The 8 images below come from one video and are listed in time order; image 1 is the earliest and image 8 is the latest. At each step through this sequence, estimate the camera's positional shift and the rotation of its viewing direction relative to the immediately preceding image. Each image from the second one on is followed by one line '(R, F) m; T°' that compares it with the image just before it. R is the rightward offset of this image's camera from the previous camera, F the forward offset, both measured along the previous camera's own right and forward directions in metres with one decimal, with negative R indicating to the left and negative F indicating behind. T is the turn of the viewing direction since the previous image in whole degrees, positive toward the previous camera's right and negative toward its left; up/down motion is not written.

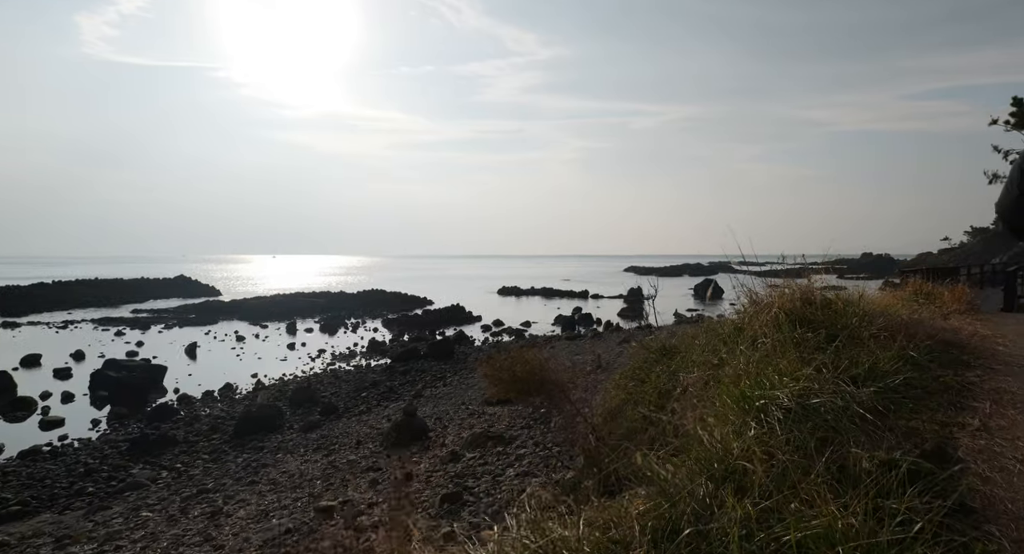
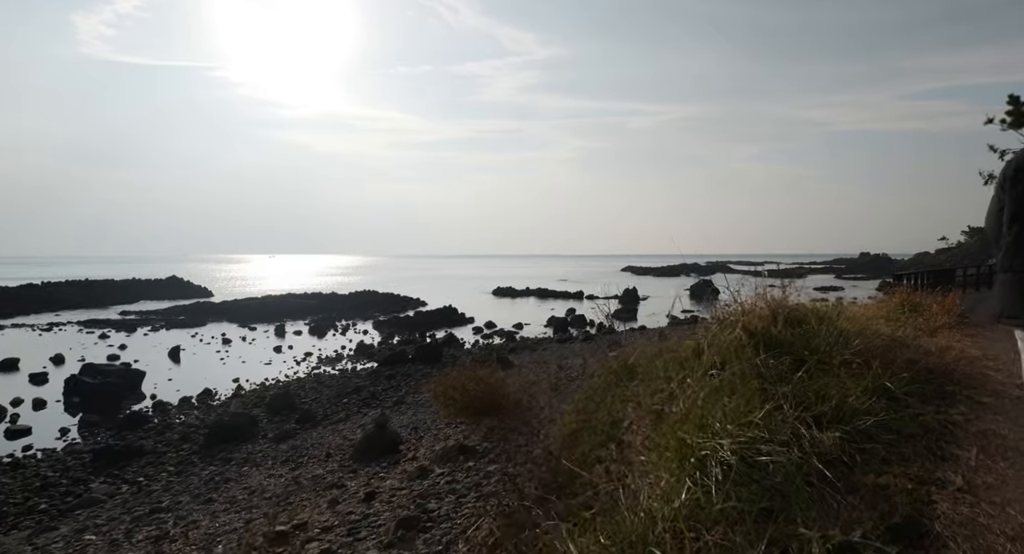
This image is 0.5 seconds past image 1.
(+0.3, +0.4) m; 0°
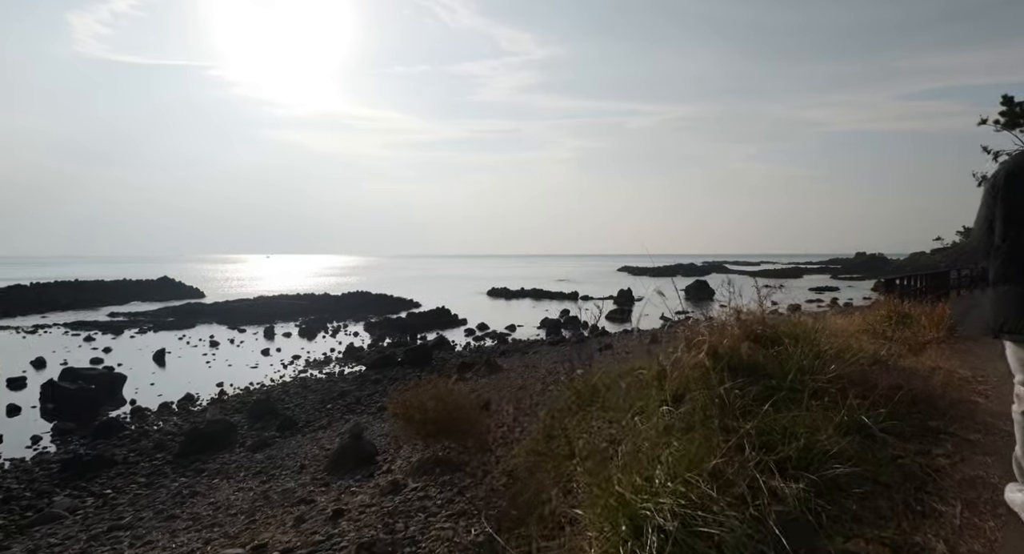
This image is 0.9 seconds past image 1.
(+0.2, +0.3) m; 0°
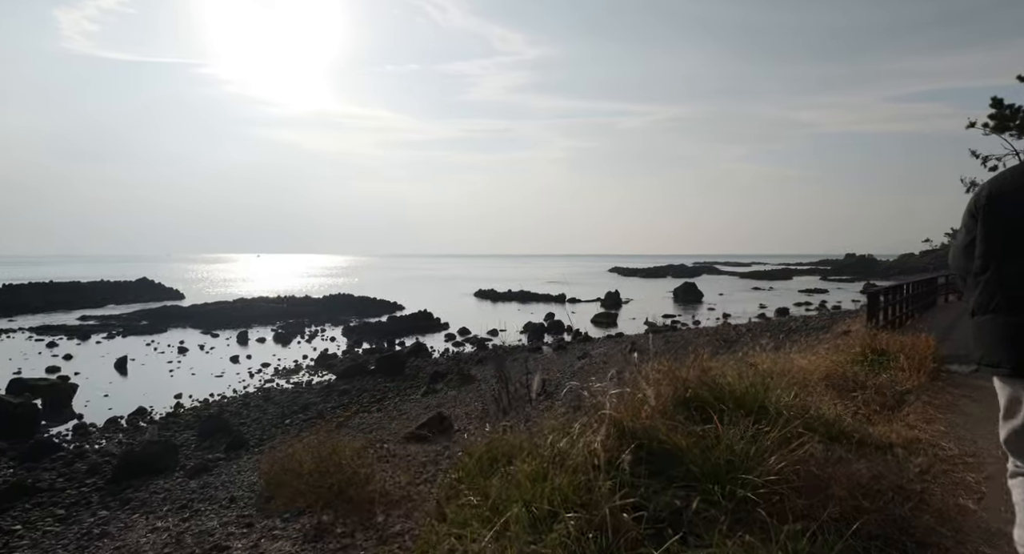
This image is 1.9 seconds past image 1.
(+0.5, +0.7) m; +1°
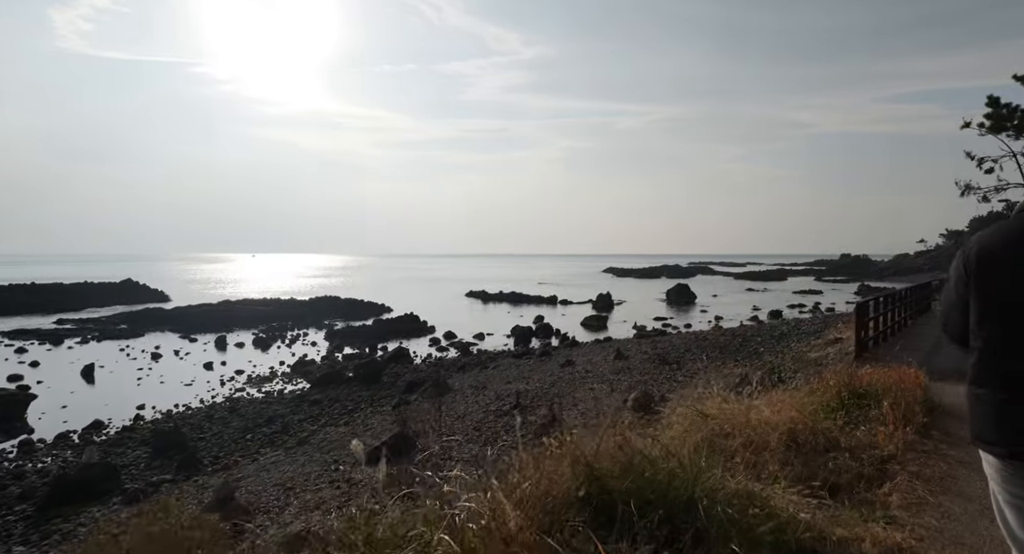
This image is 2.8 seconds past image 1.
(+0.5, +0.7) m; 0°
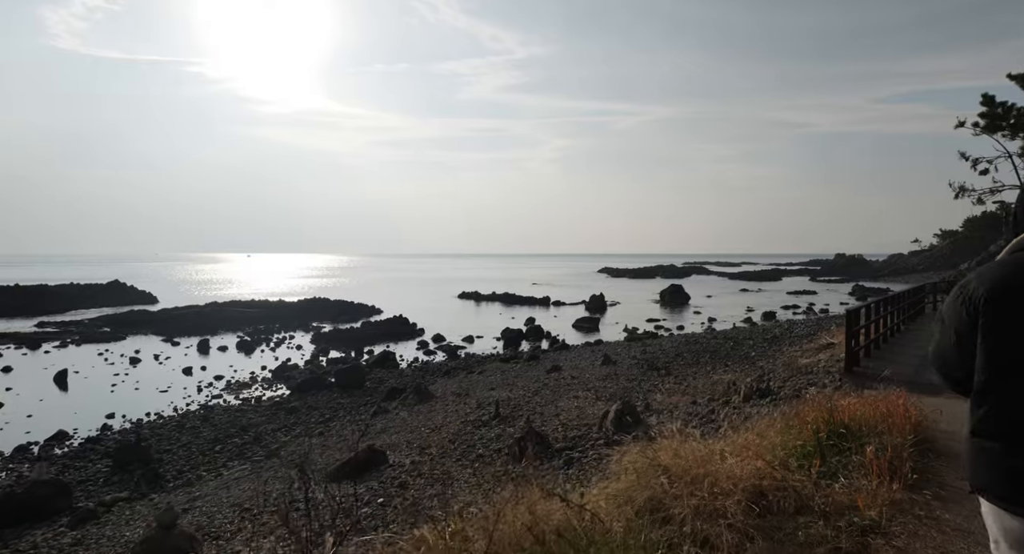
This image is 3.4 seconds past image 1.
(+0.3, +0.5) m; 0°
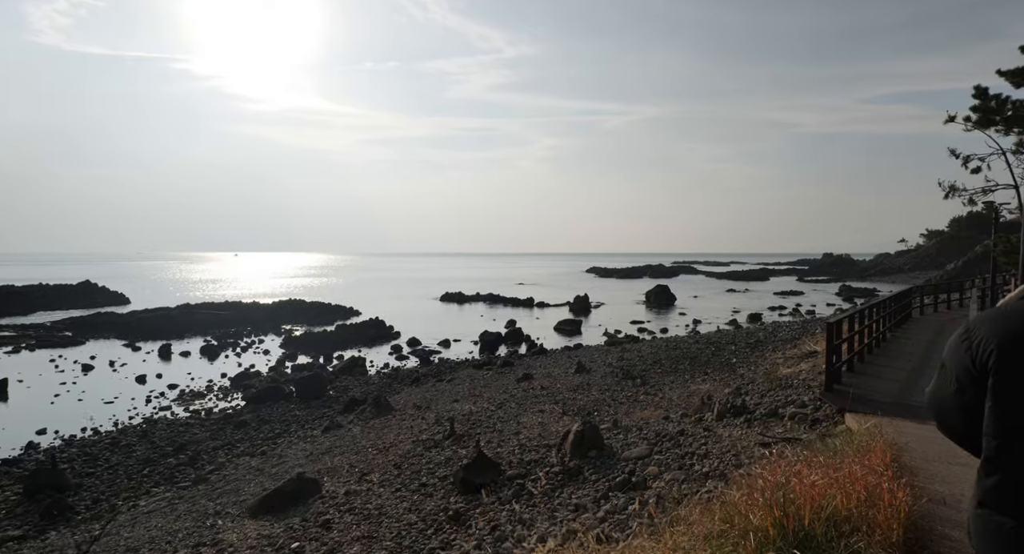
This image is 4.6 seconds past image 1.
(+0.6, +1.0) m; +1°
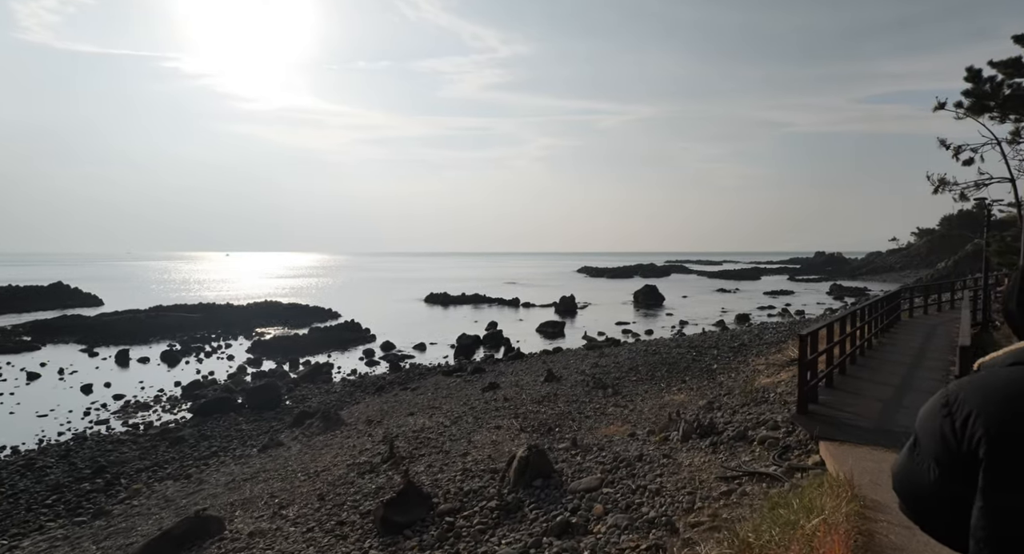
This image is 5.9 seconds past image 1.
(+0.8, +1.1) m; +1°
